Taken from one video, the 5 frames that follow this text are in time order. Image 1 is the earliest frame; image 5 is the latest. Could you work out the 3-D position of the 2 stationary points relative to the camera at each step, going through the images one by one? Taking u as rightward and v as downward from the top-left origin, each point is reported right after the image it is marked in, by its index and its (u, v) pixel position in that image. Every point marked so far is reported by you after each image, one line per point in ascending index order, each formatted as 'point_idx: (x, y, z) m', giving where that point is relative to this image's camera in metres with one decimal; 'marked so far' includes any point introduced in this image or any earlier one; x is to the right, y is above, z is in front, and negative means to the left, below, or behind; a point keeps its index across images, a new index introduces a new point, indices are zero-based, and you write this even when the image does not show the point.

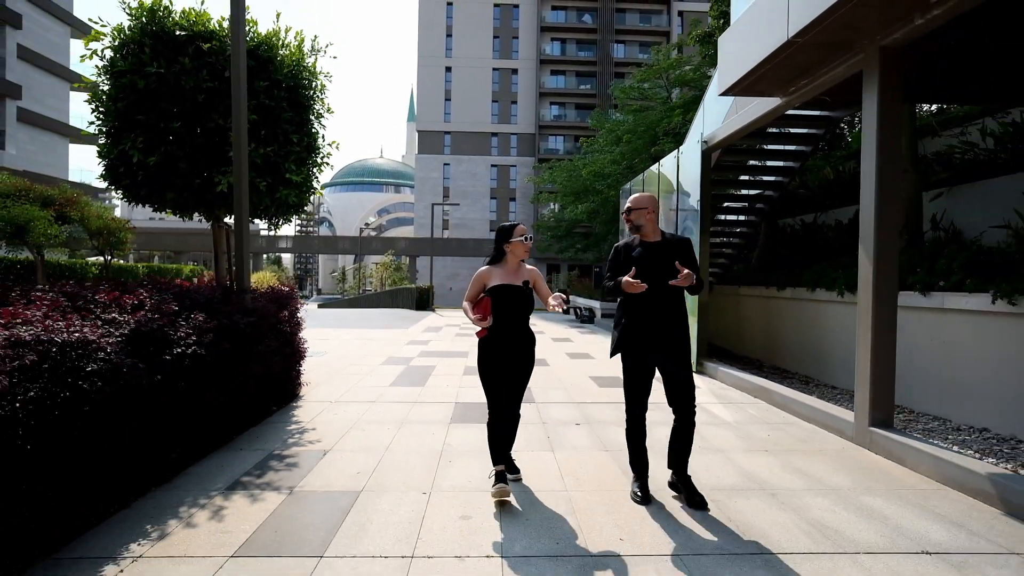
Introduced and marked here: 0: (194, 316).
0: (-2.3, -0.2, +4.4) m
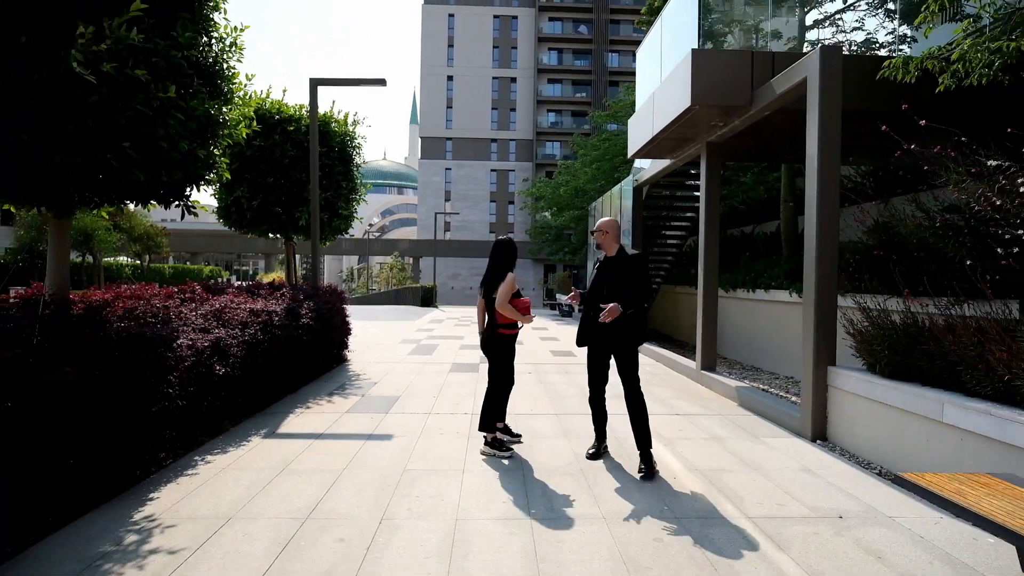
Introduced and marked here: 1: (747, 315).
0: (-2.7, -0.2, +7.8) m
1: (+4.3, -0.5, +10.7) m
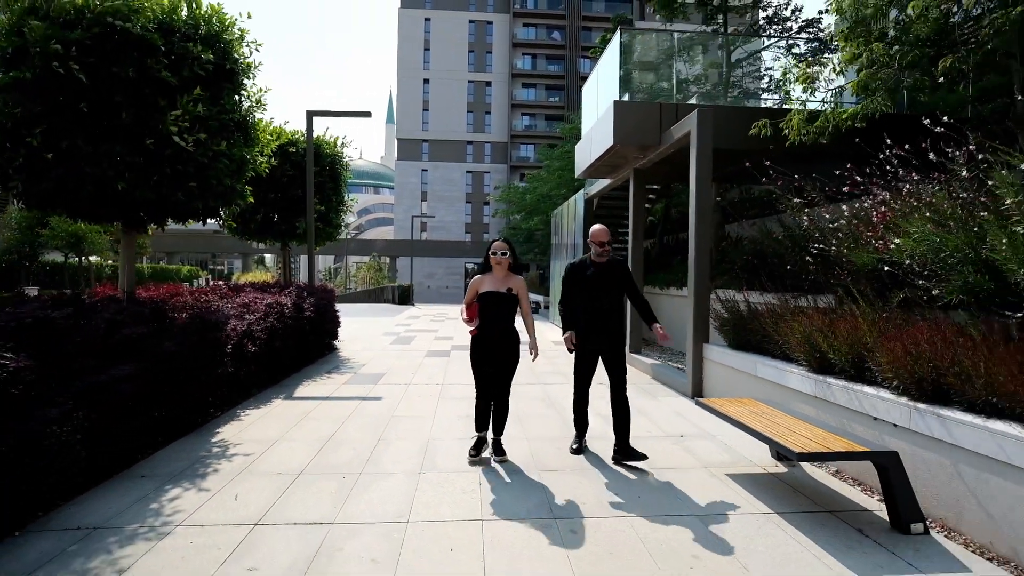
0: (-3.3, -0.2, +9.5) m
1: (+3.6, -0.5, +12.7) m
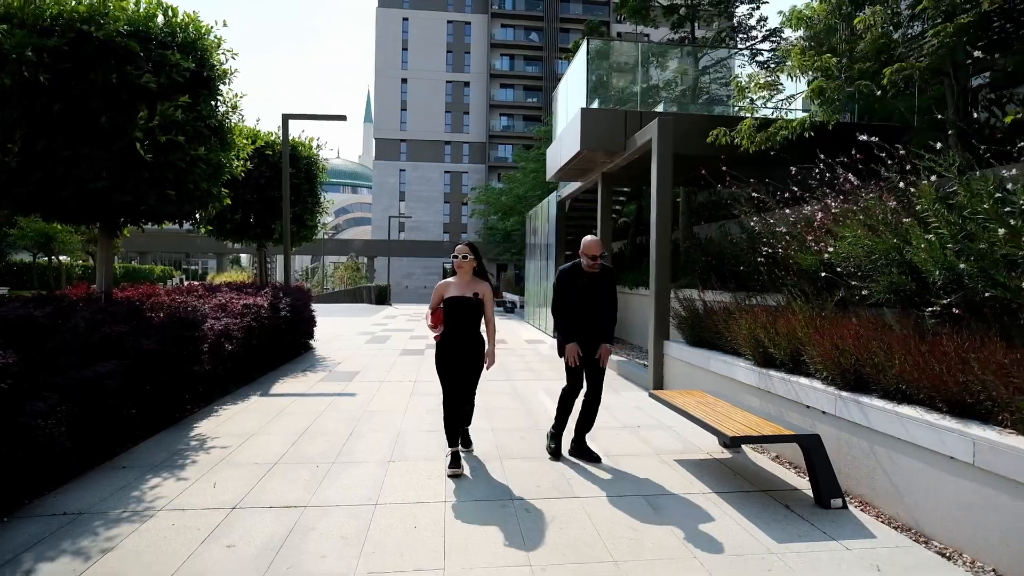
0: (-3.8, -0.2, +9.7) m
1: (+3.0, -0.5, +13.2) m
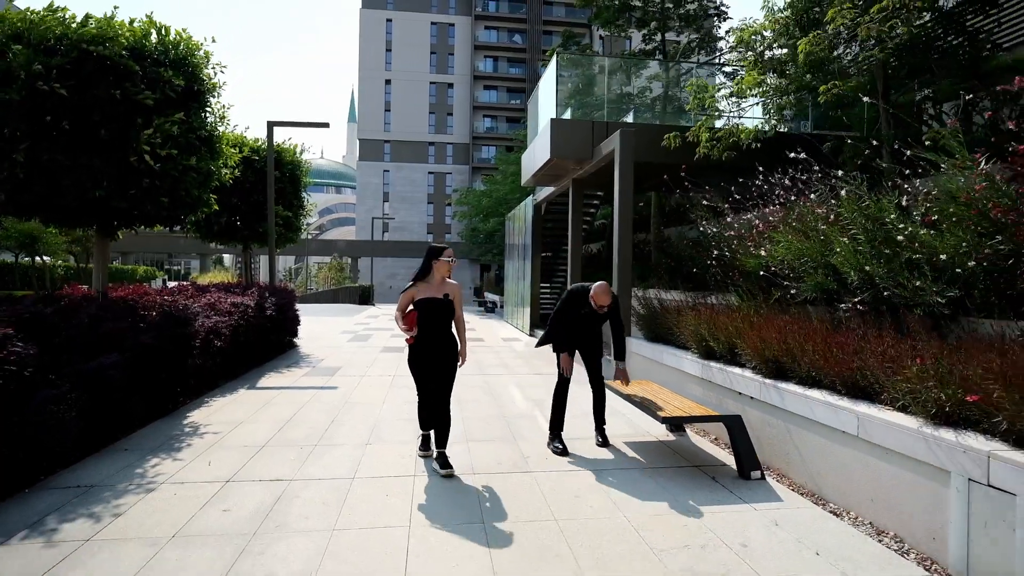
0: (-4.2, -0.2, +10.2) m
1: (+2.5, -0.5, +13.8) m
